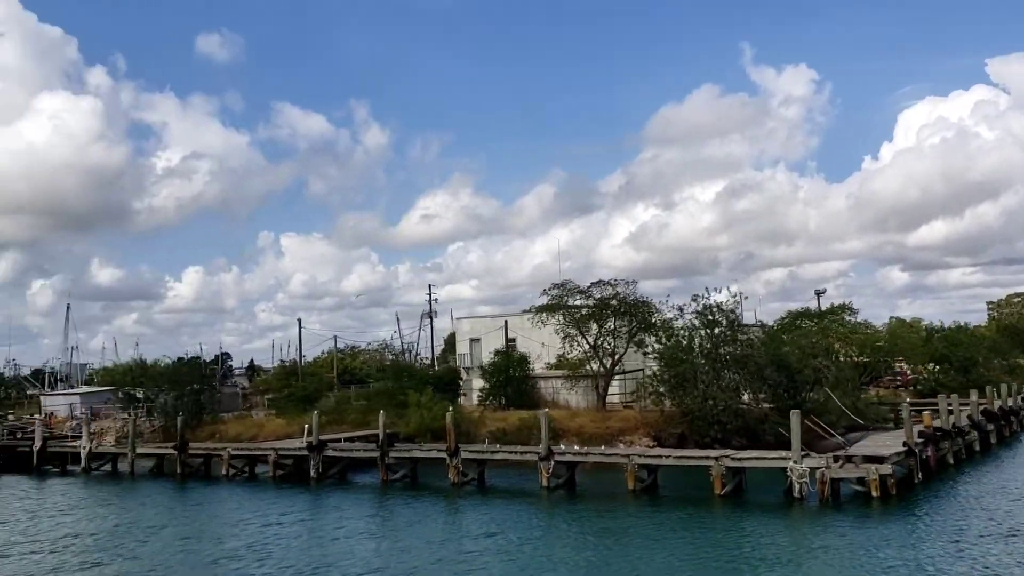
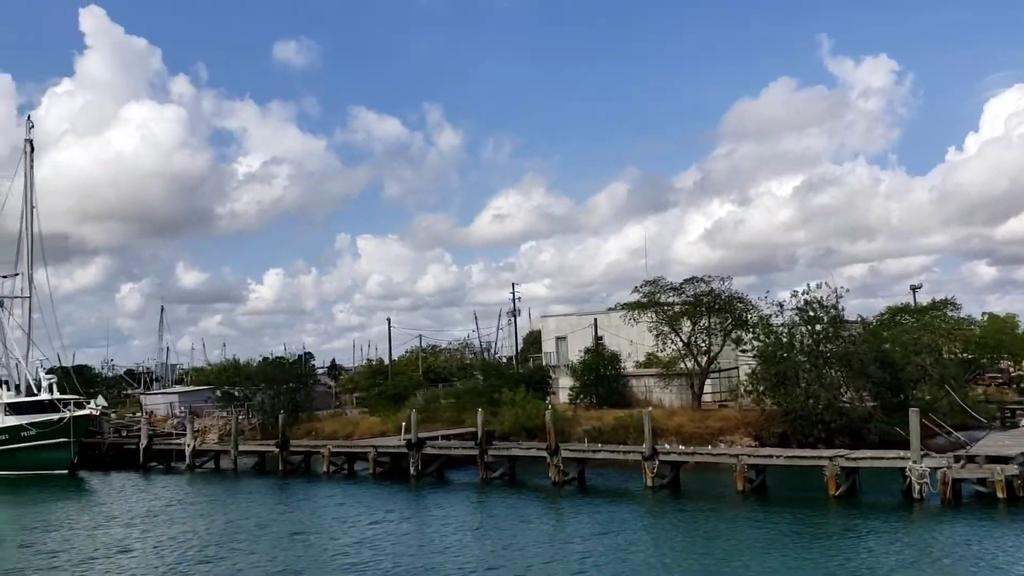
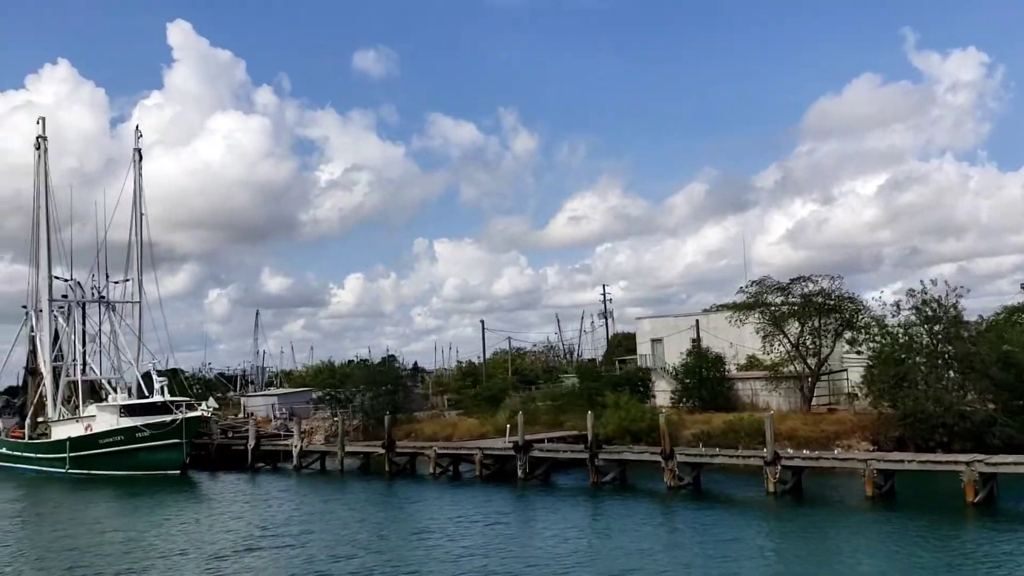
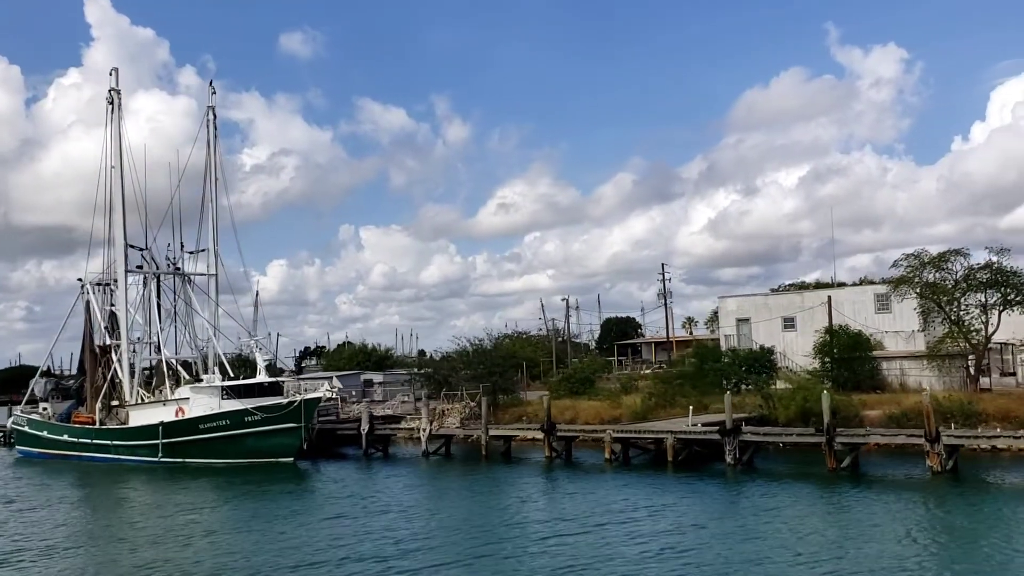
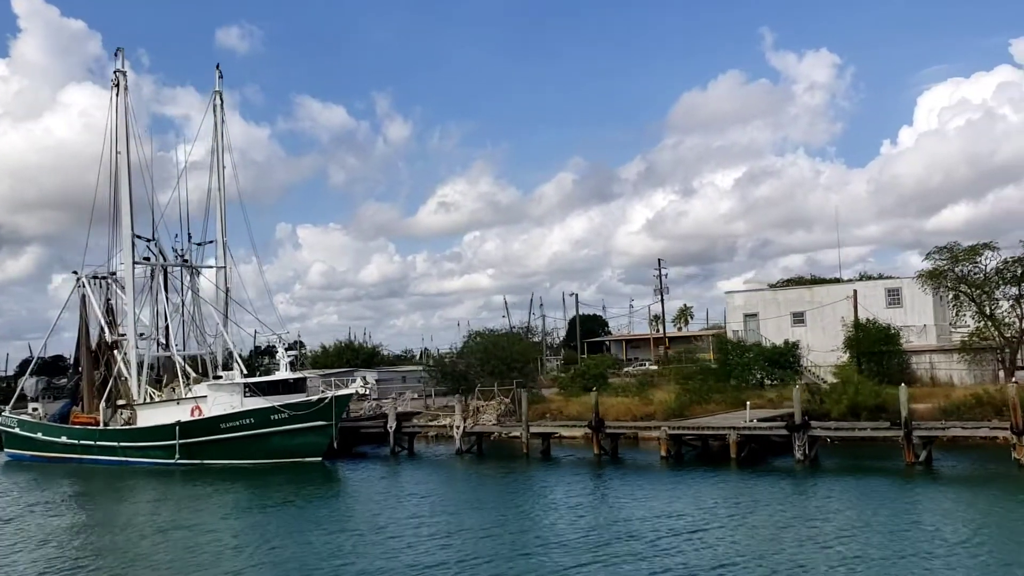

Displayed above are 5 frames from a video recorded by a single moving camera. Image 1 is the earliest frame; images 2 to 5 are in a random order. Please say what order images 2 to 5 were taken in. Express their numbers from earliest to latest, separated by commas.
2, 3, 4, 5
